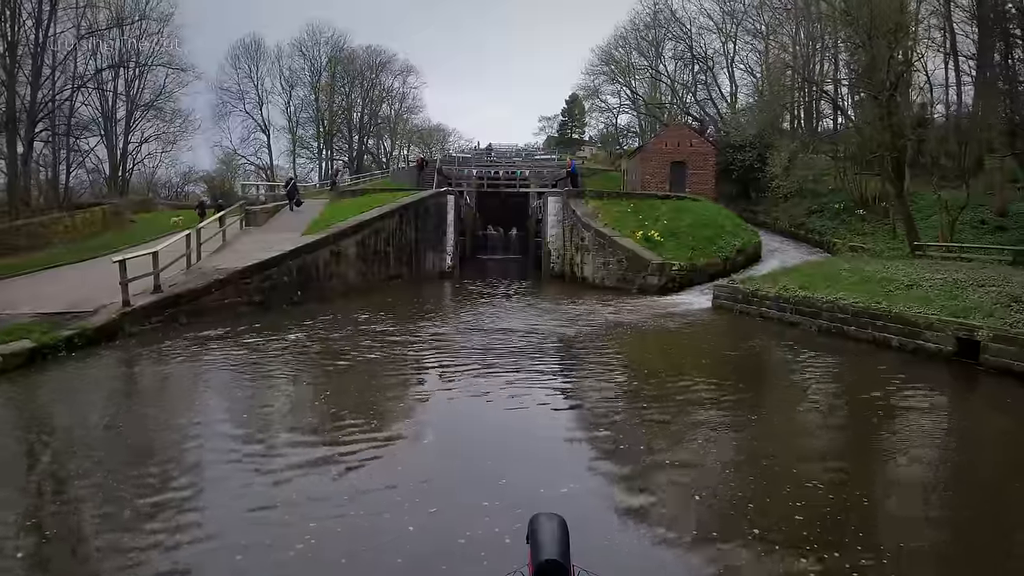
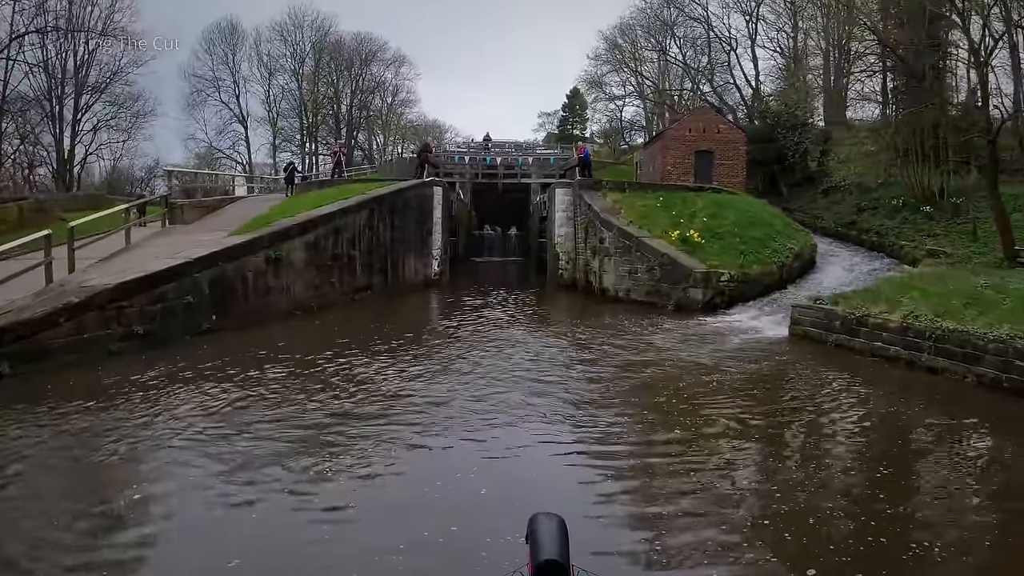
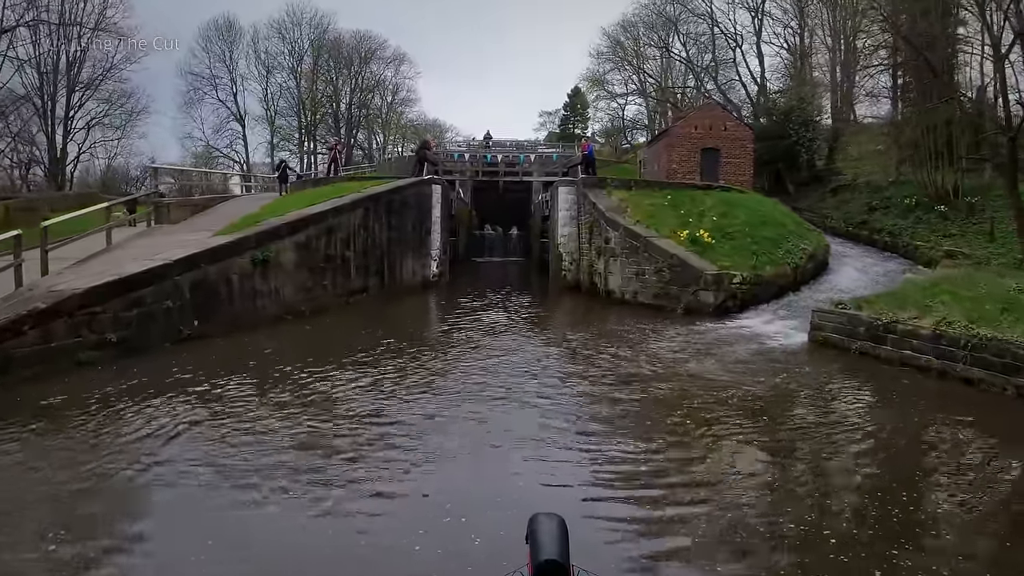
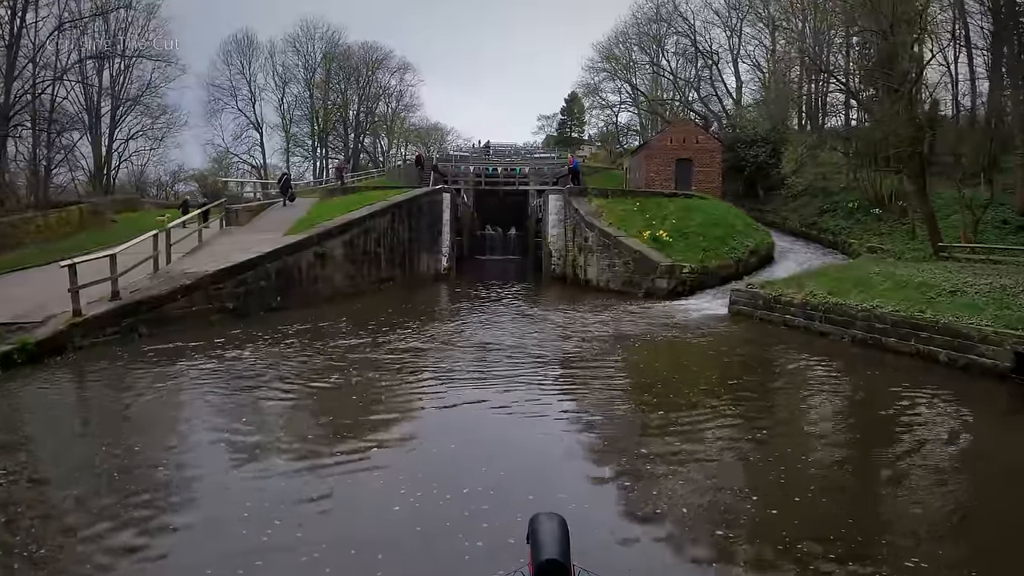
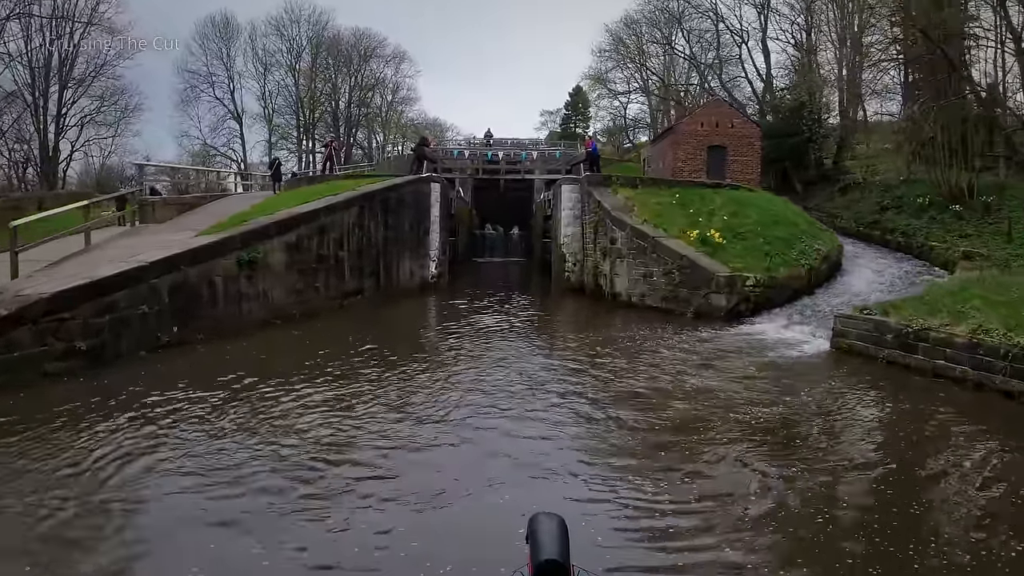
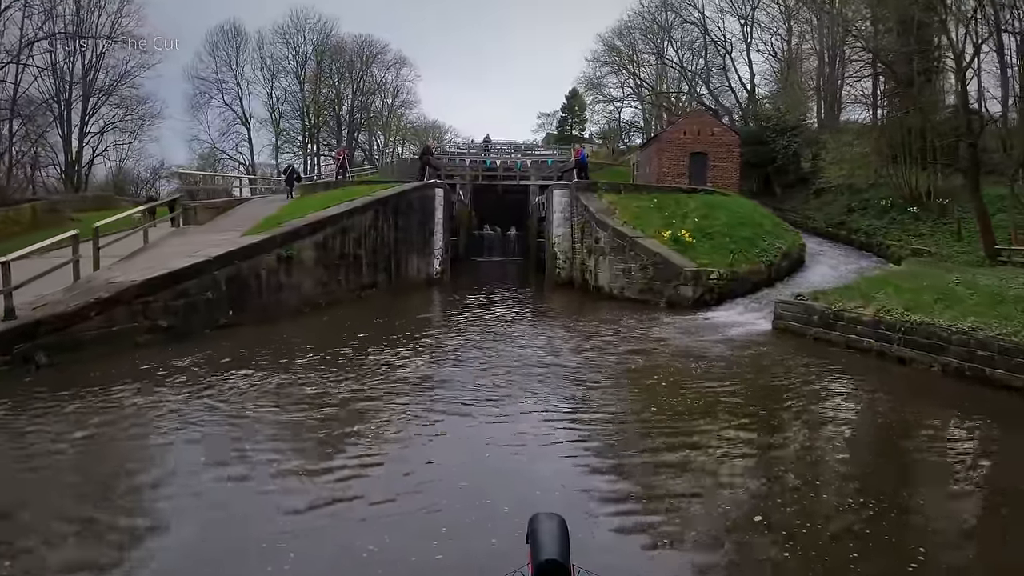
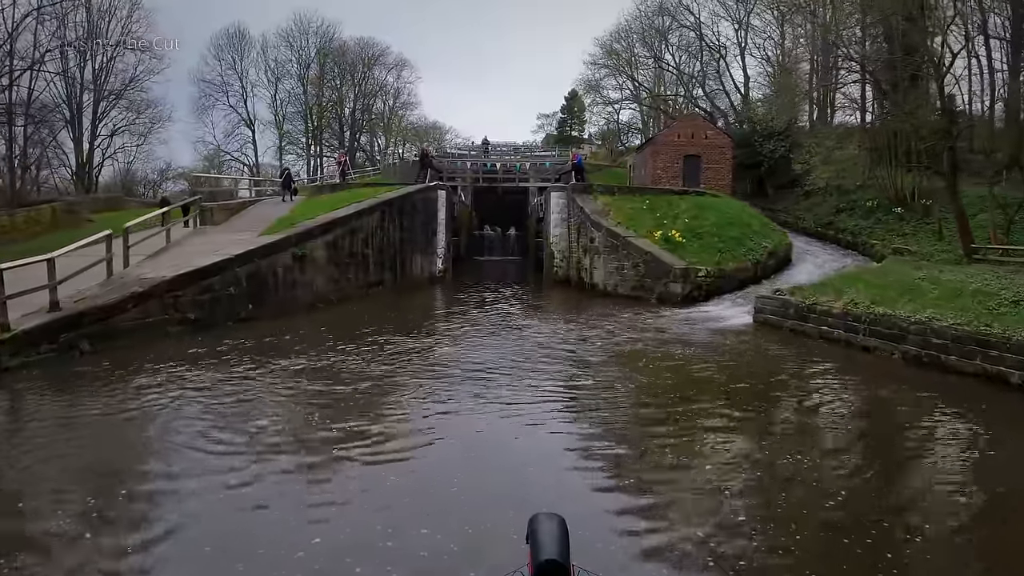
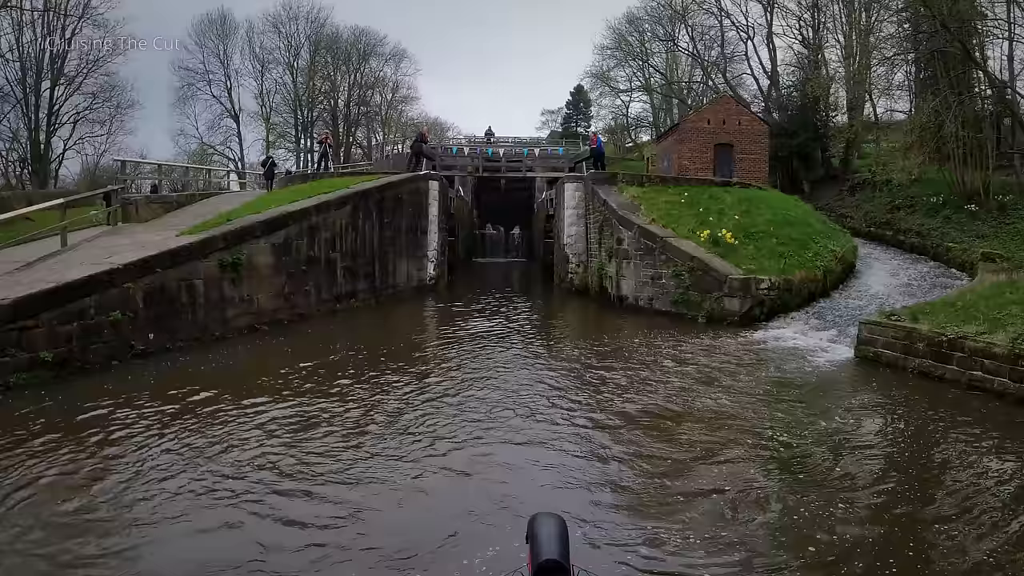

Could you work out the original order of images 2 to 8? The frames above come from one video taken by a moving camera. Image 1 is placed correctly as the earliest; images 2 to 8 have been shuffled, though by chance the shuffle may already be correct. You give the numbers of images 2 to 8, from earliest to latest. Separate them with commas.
4, 7, 6, 2, 3, 5, 8
